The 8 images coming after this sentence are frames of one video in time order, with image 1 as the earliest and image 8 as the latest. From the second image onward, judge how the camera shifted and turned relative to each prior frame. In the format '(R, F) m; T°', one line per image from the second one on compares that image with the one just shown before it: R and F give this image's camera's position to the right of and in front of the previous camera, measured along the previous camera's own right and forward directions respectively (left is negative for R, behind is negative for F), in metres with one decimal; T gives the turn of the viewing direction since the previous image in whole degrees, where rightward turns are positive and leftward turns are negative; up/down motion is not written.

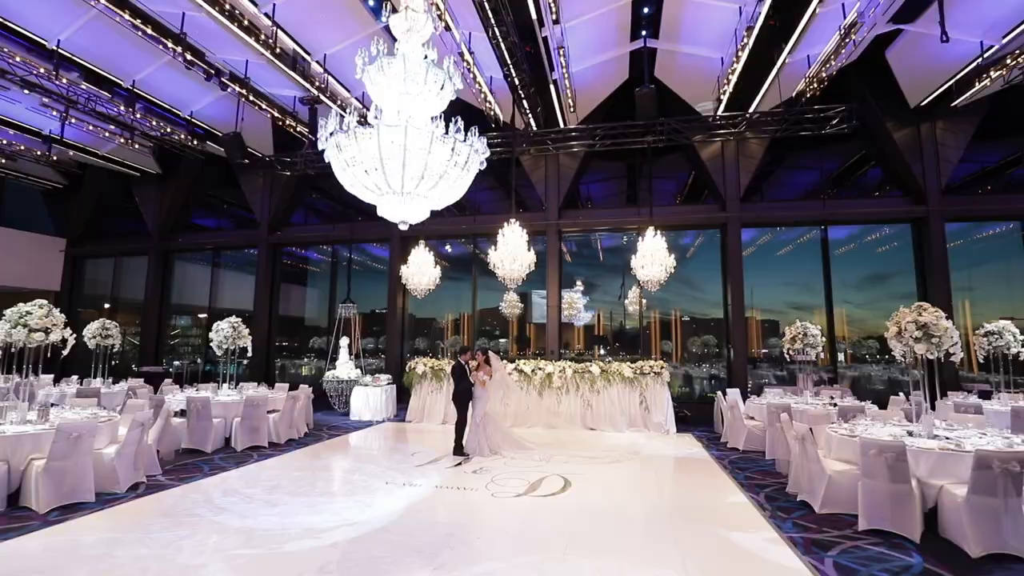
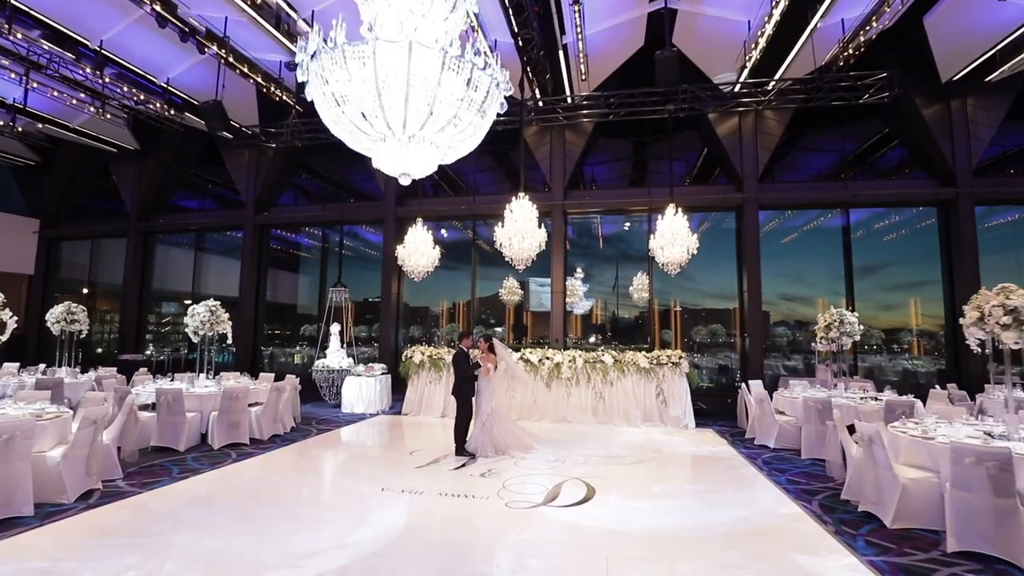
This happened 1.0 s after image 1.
(-0.2, +0.7) m; +1°
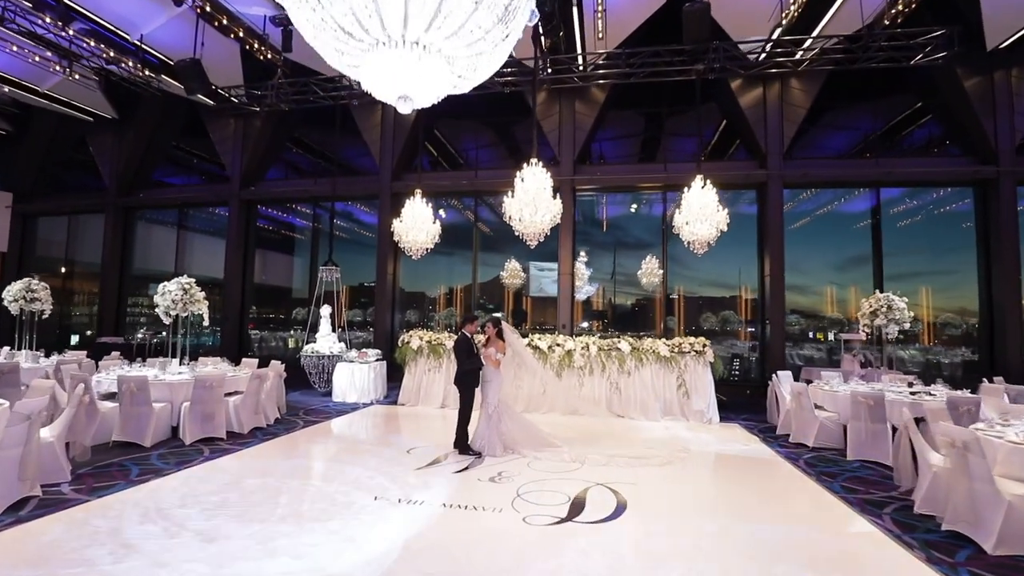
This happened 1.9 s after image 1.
(-0.2, +0.7) m; 0°
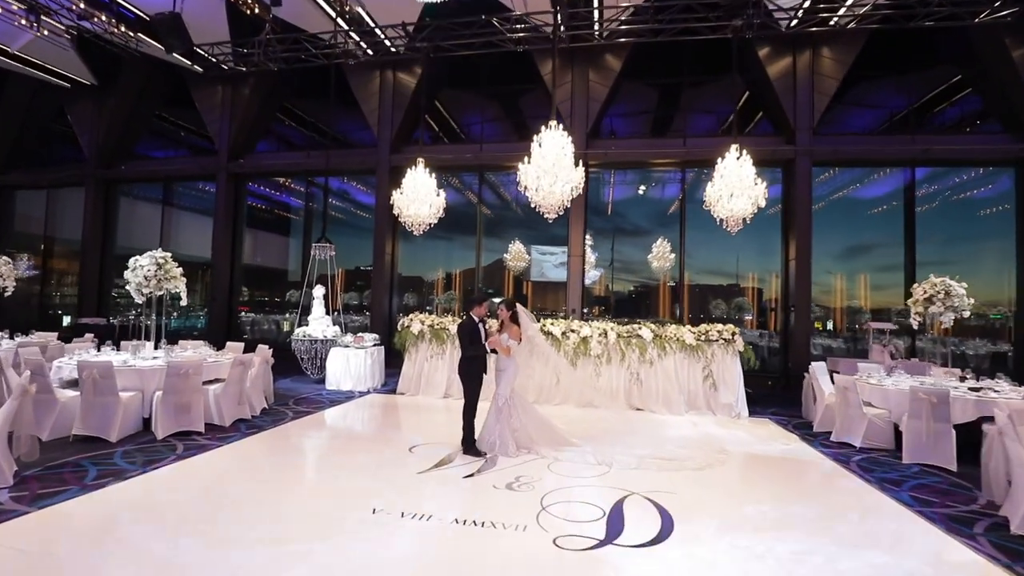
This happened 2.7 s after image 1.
(-0.2, +0.6) m; 0°
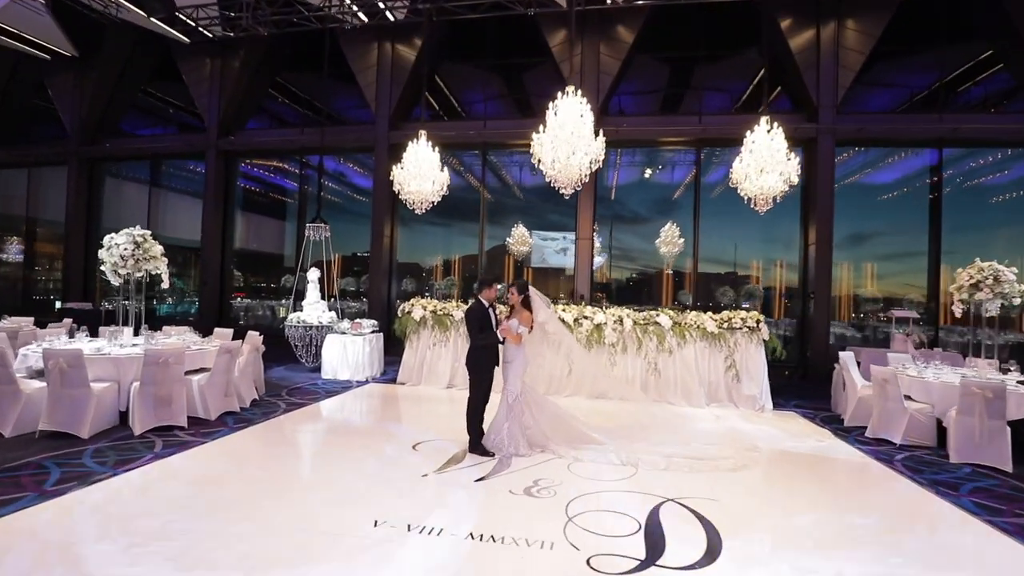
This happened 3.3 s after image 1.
(-0.2, +0.4) m; 0°
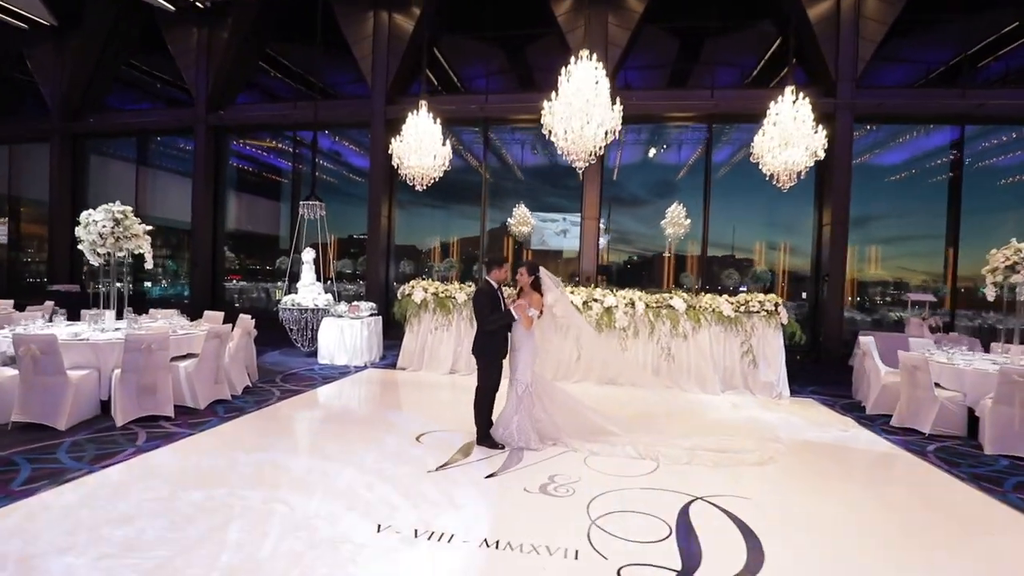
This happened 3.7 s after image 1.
(-0.1, +0.3) m; 0°
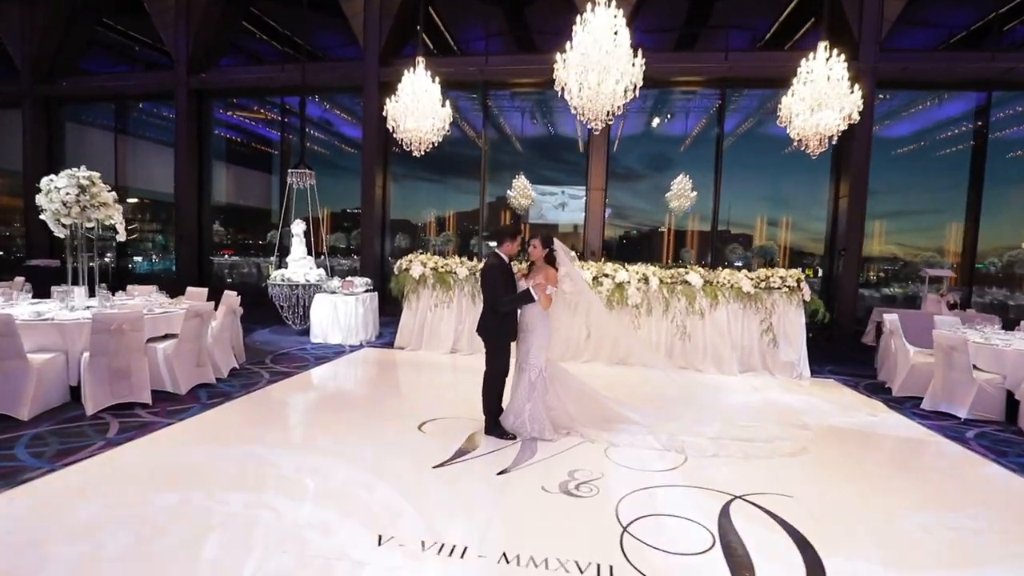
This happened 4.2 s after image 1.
(-0.1, +0.4) m; +1°
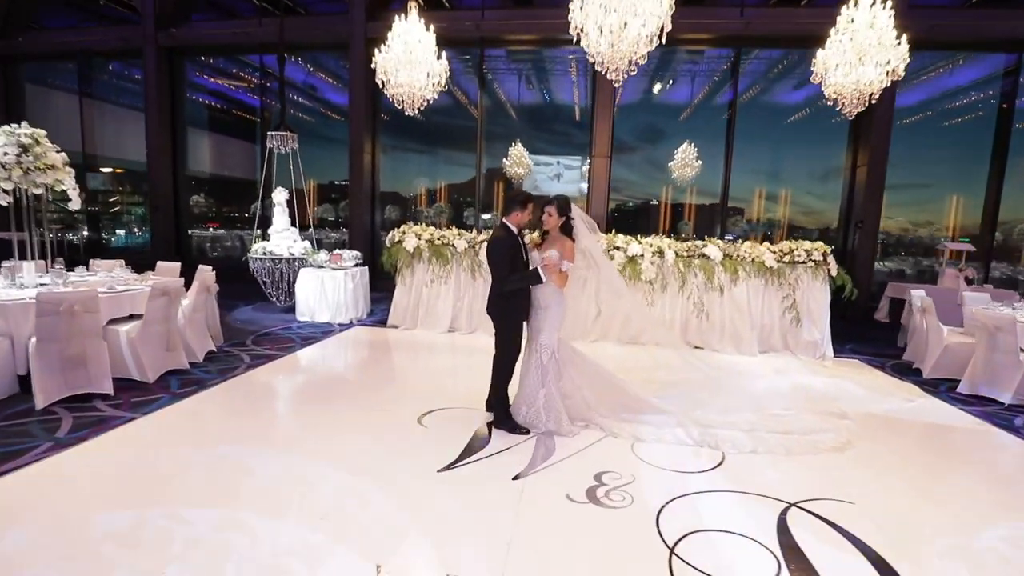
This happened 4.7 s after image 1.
(-0.1, +0.4) m; +1°
